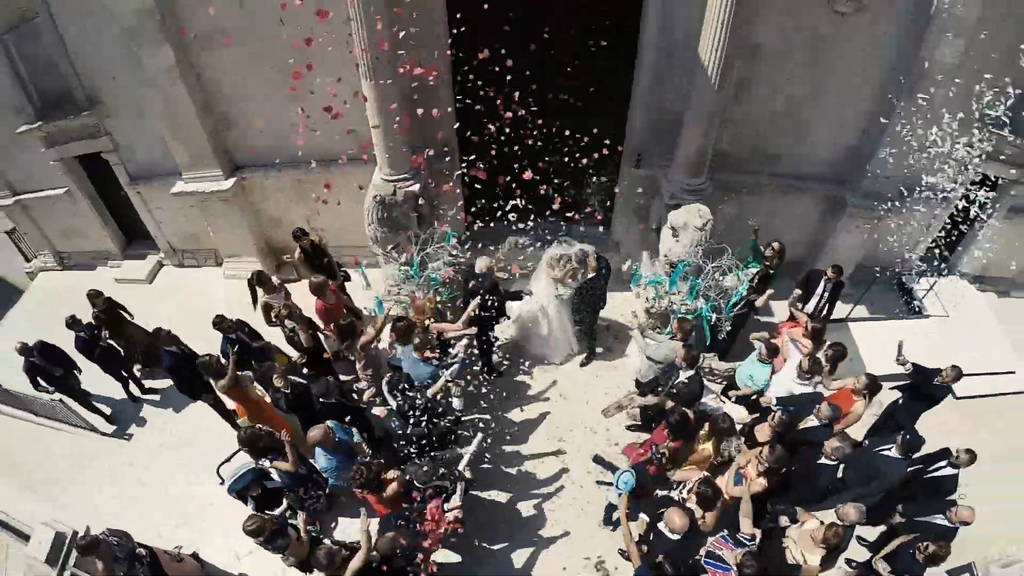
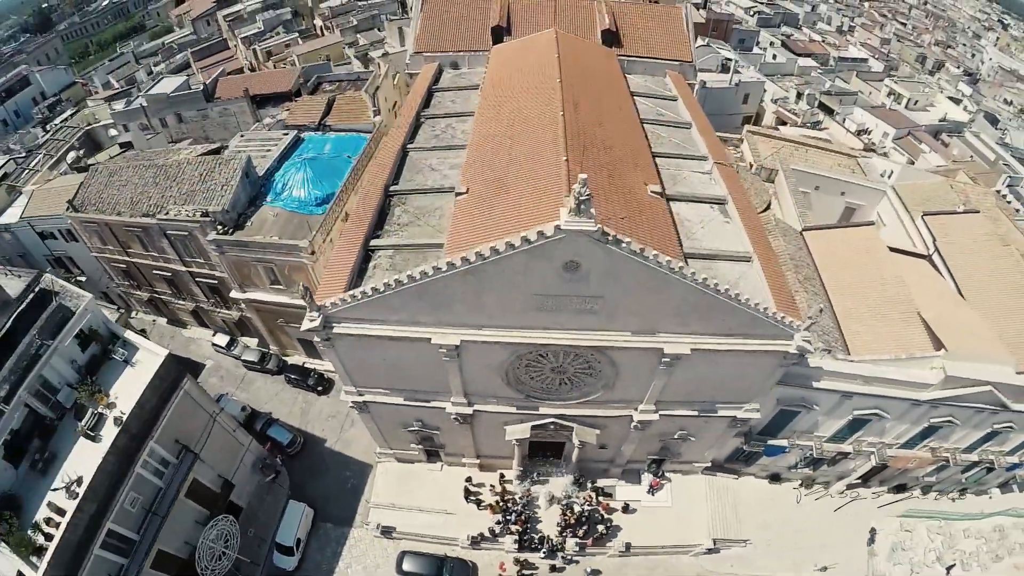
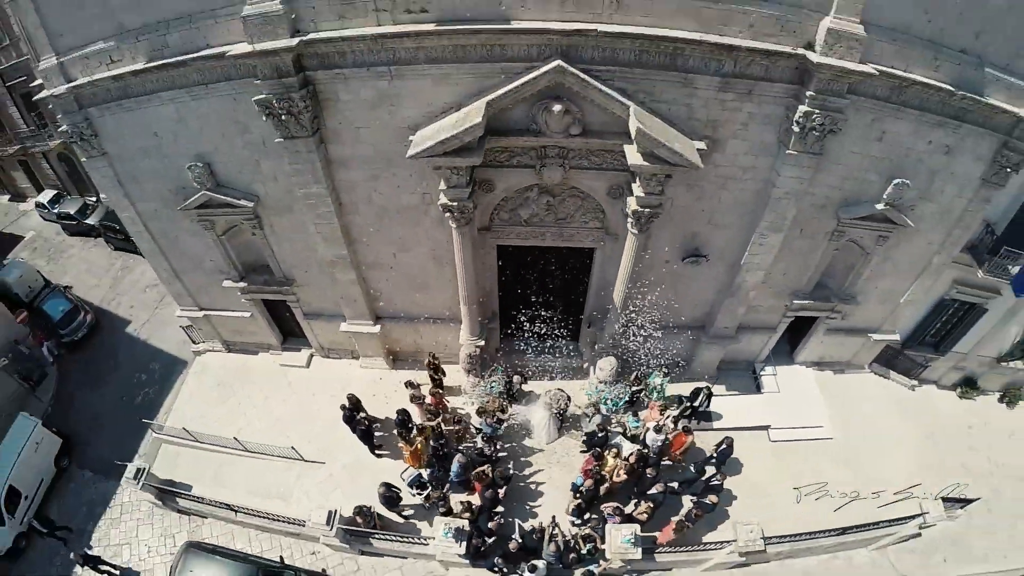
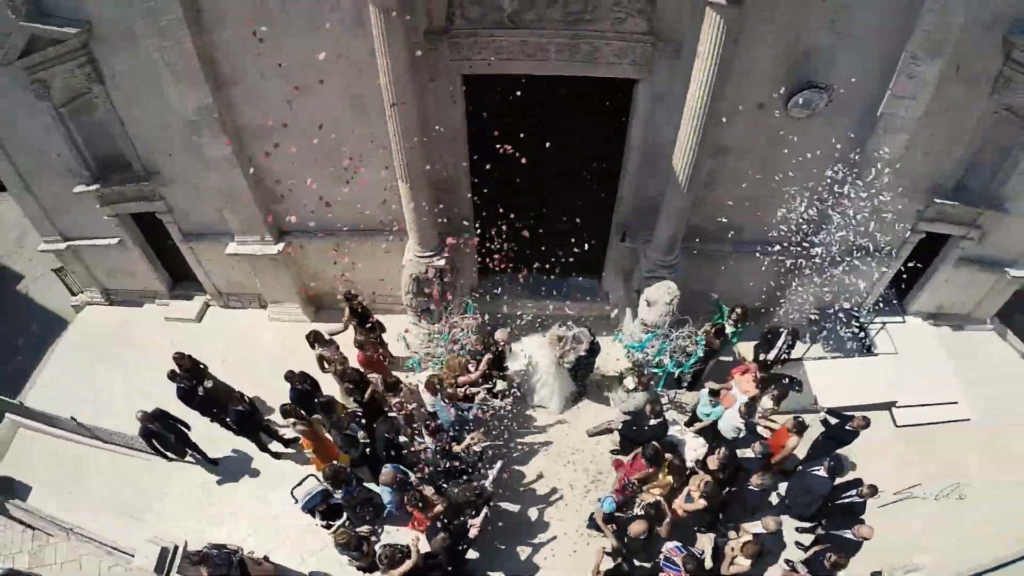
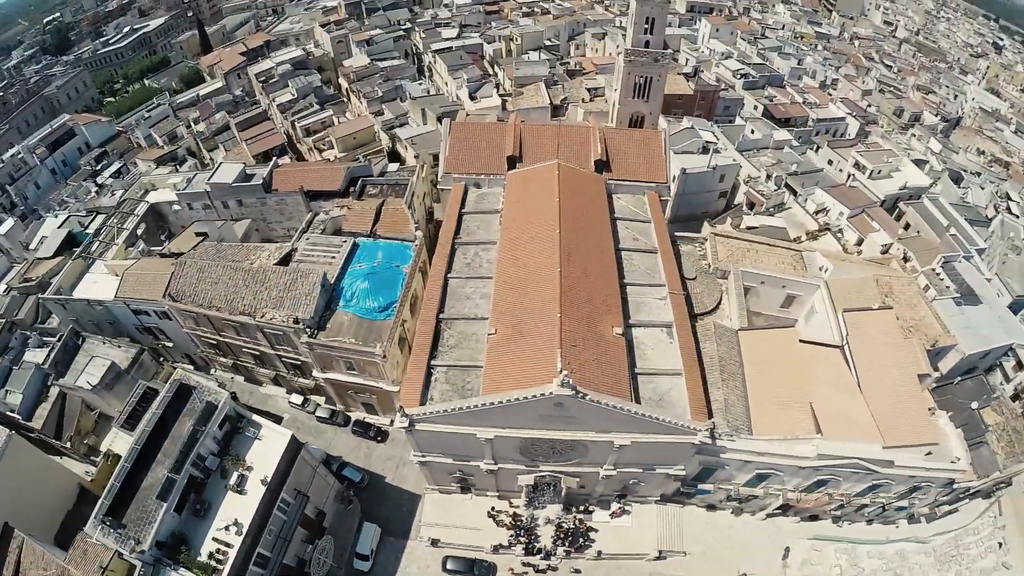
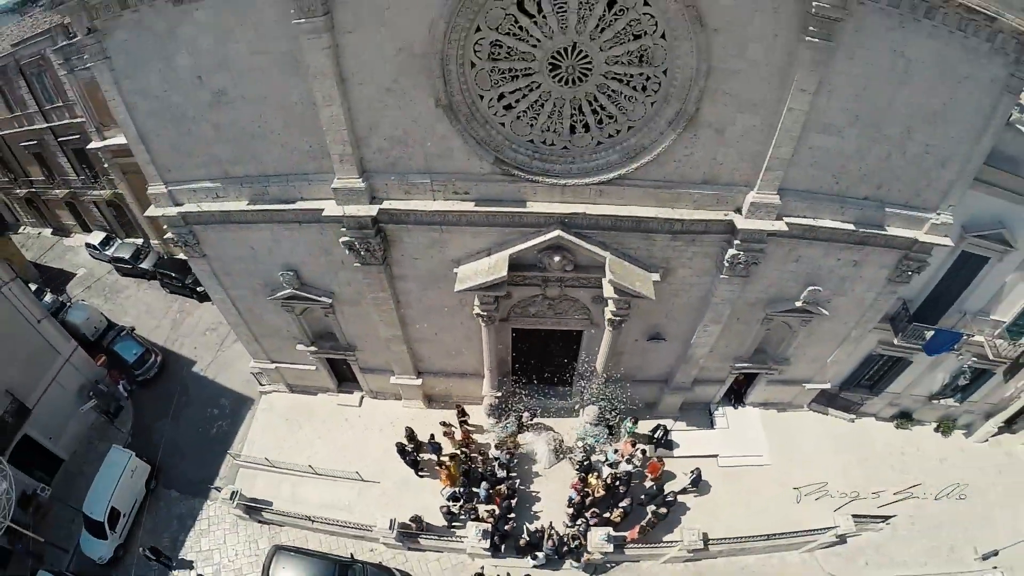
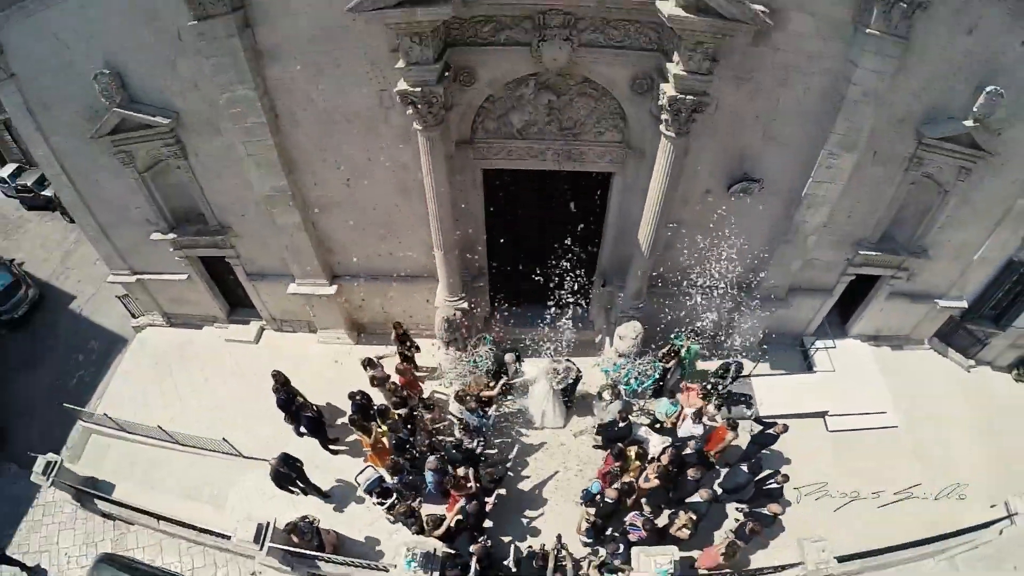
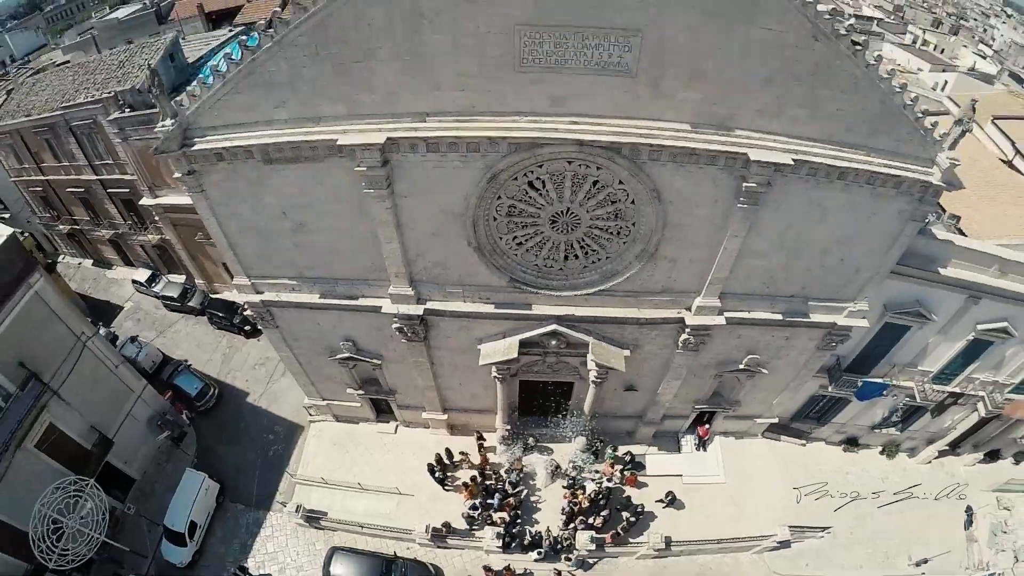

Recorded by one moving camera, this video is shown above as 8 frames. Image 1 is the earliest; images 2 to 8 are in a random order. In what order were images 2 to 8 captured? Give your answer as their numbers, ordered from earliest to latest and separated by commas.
4, 7, 3, 6, 8, 2, 5
